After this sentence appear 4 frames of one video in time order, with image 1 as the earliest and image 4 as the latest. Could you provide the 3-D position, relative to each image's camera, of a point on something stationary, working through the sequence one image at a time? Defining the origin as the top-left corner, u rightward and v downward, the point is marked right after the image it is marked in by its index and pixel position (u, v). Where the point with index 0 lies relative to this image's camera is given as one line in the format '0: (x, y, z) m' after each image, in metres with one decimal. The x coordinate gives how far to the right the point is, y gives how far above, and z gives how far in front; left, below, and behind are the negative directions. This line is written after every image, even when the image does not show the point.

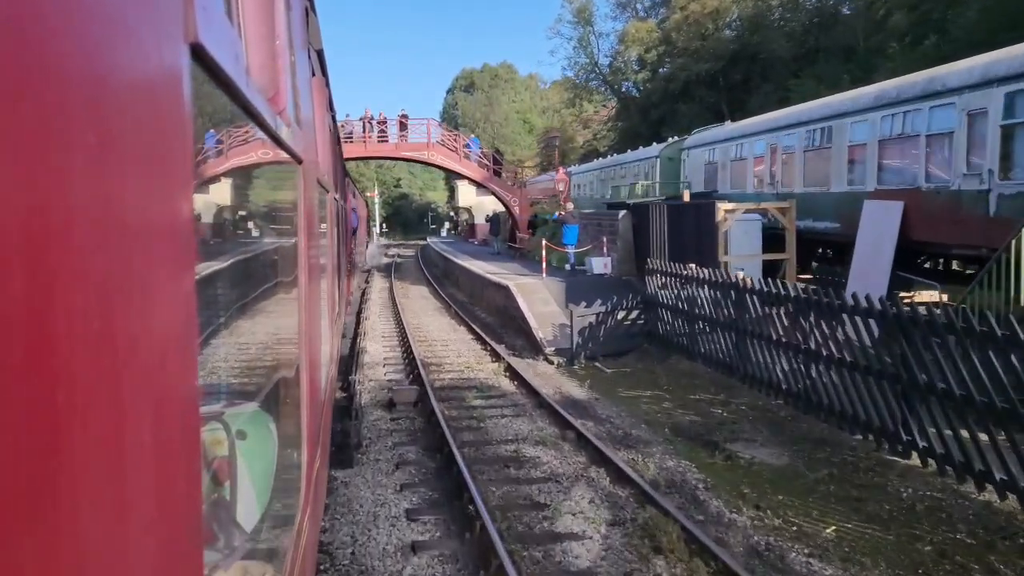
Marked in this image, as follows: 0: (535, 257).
0: (+1.3, +1.4, +19.6) m
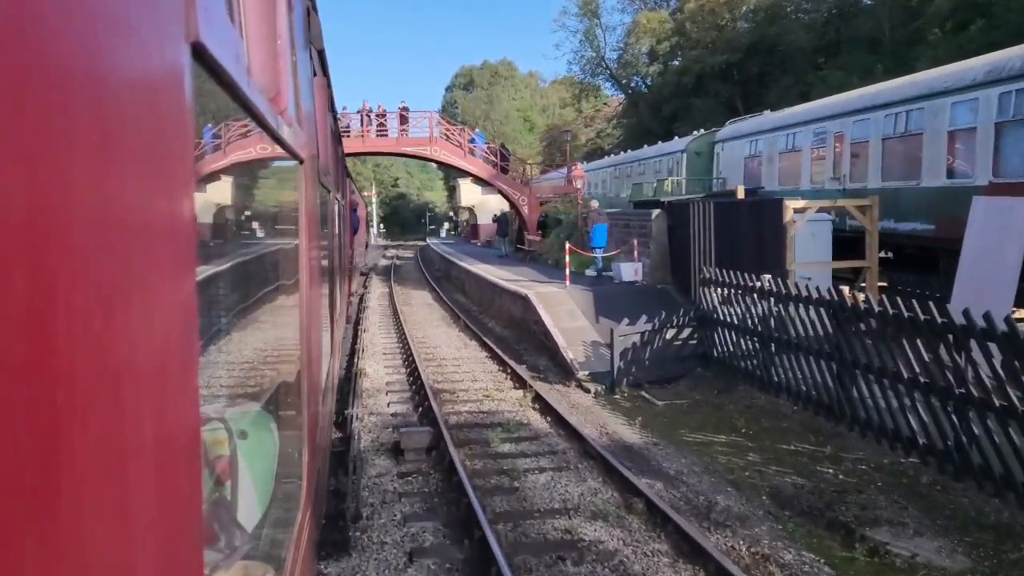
0: (+1.5, +1.3, +18.8) m
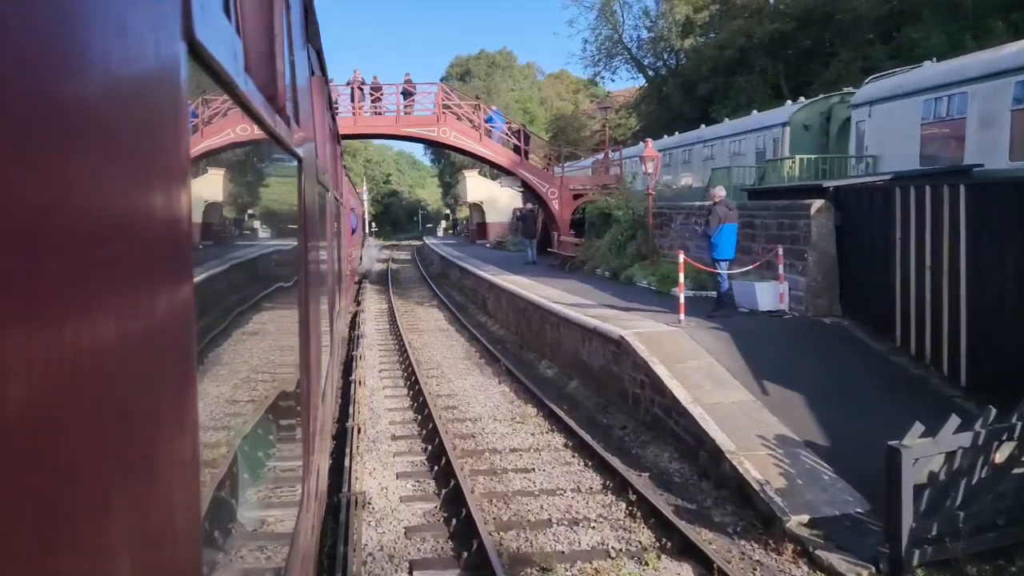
0: (+2.0, +1.0, +16.7) m
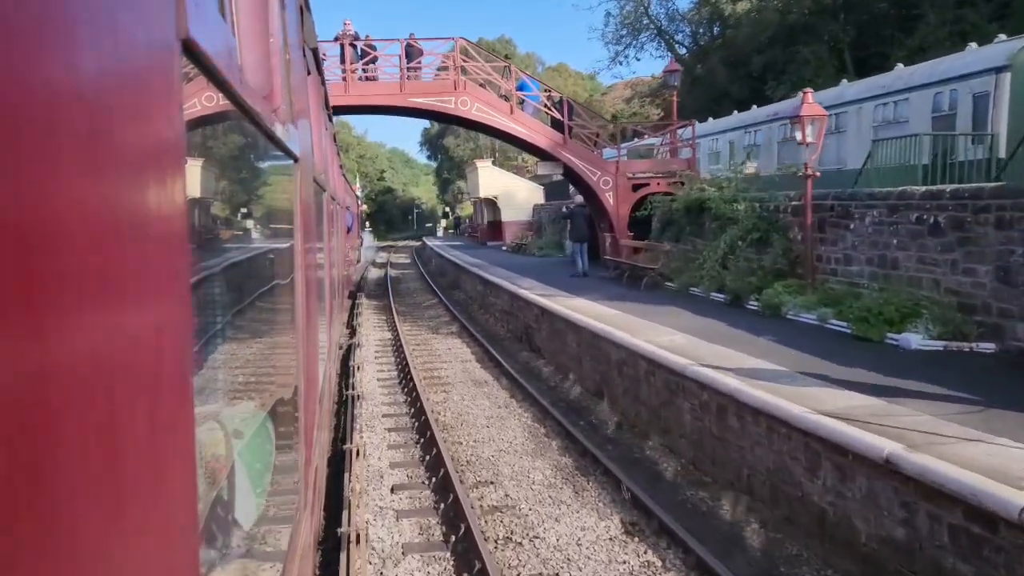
0: (+2.6, +0.8, +14.5) m
